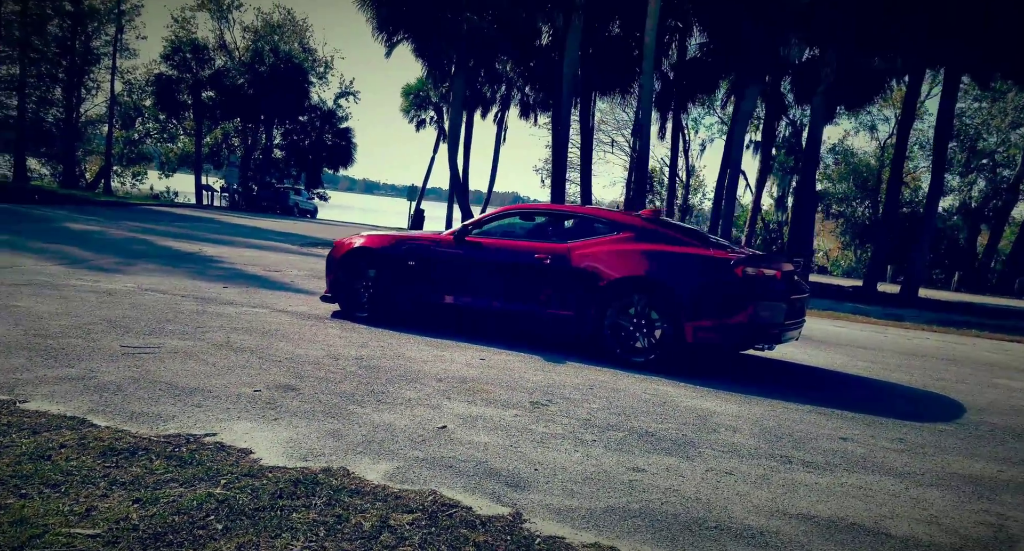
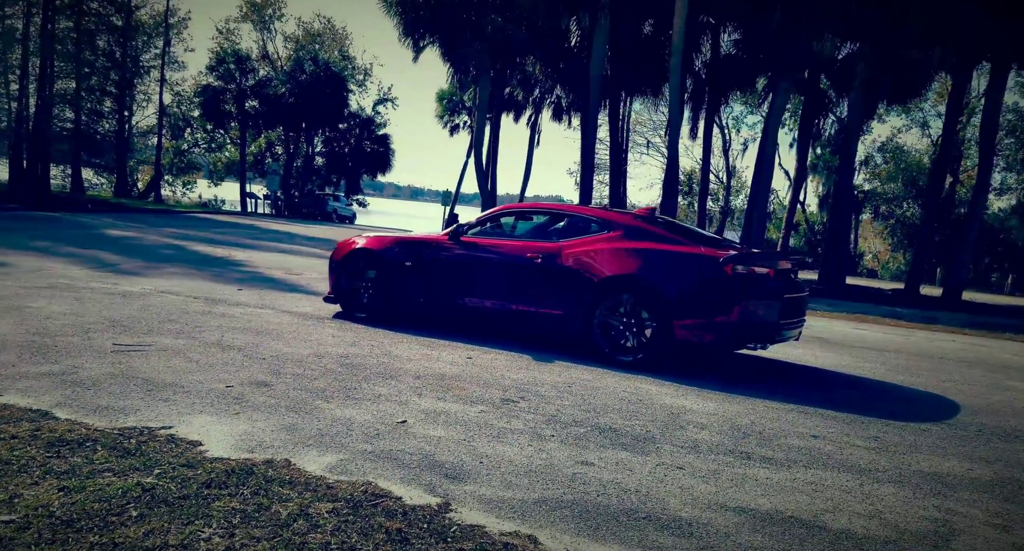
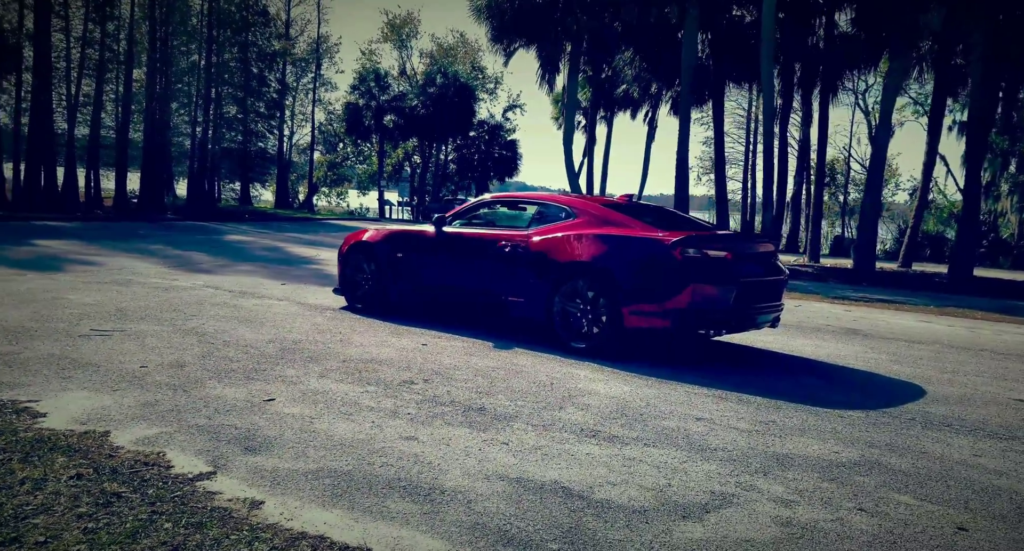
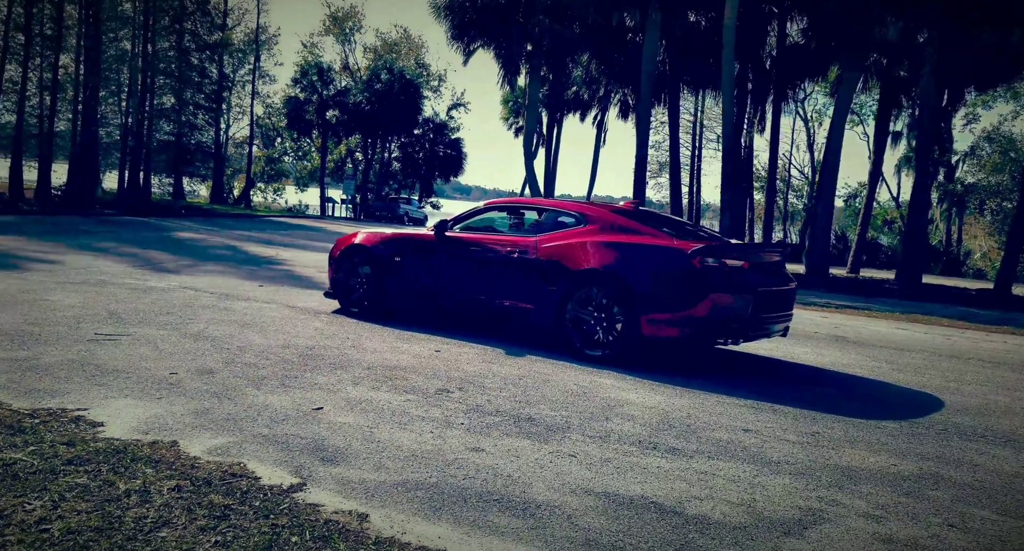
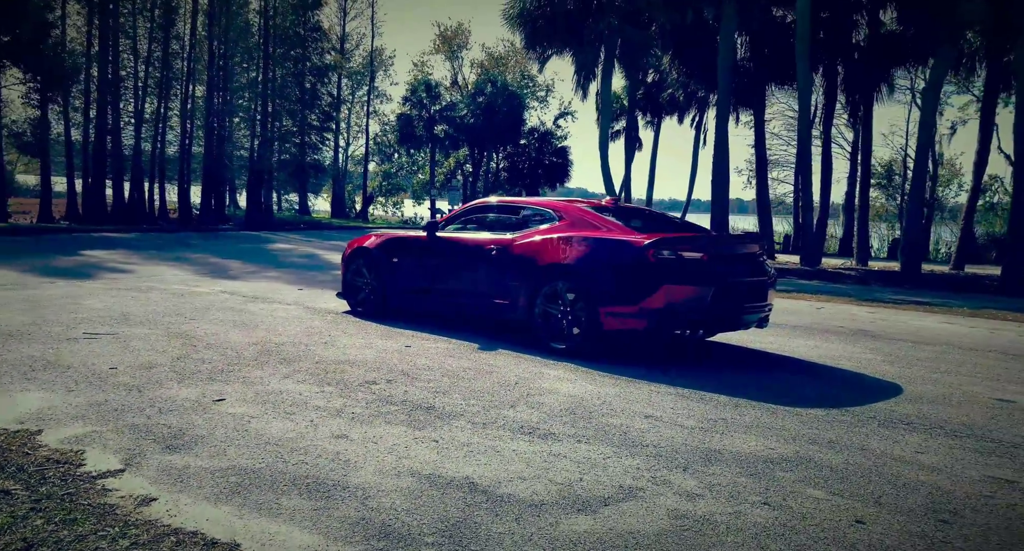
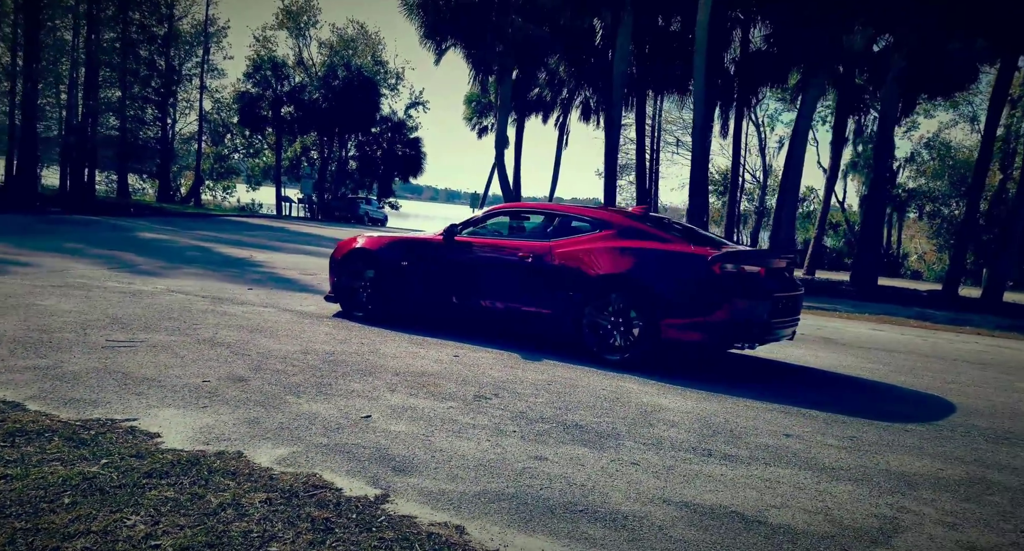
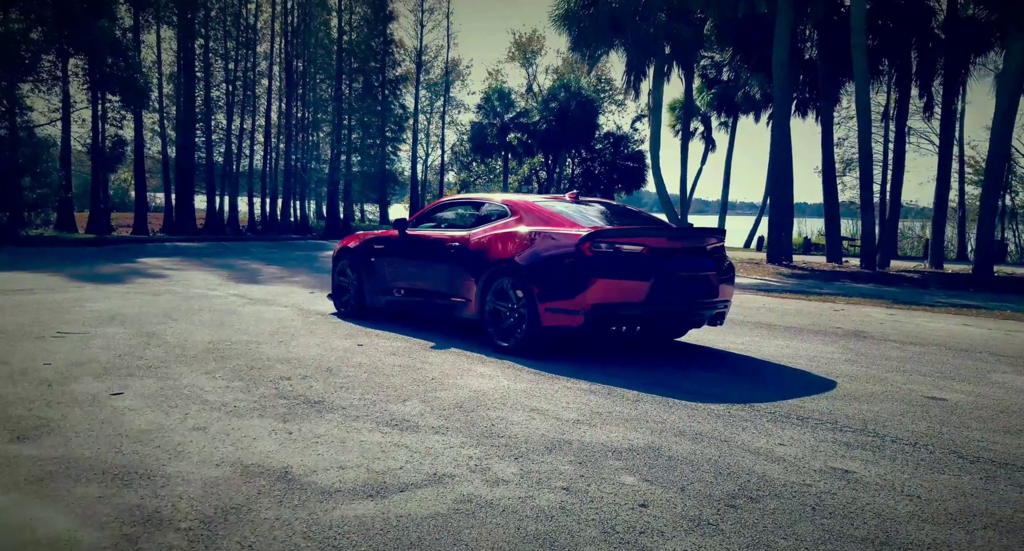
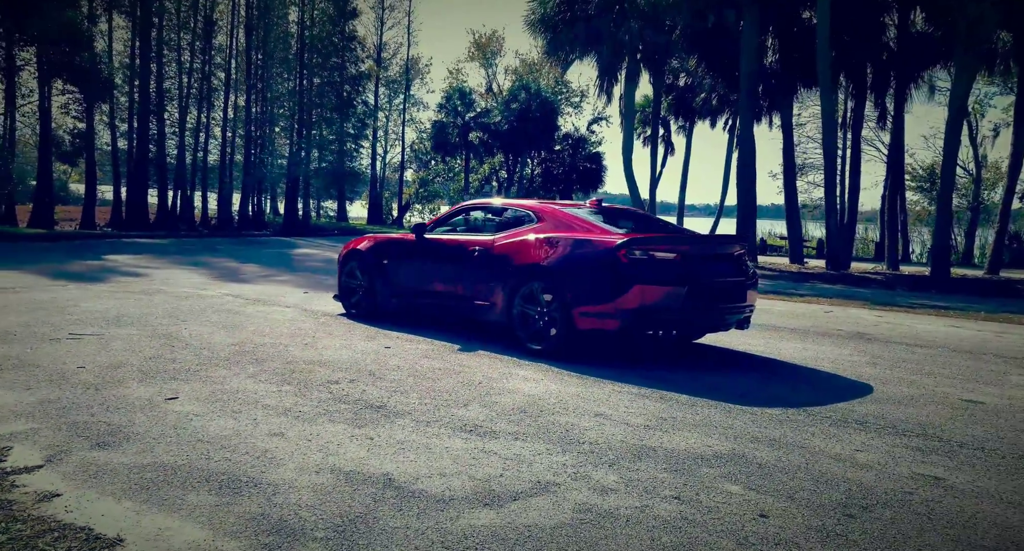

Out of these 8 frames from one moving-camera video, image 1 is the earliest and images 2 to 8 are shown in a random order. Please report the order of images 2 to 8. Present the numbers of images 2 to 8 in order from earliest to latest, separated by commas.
2, 6, 4, 3, 5, 8, 7
